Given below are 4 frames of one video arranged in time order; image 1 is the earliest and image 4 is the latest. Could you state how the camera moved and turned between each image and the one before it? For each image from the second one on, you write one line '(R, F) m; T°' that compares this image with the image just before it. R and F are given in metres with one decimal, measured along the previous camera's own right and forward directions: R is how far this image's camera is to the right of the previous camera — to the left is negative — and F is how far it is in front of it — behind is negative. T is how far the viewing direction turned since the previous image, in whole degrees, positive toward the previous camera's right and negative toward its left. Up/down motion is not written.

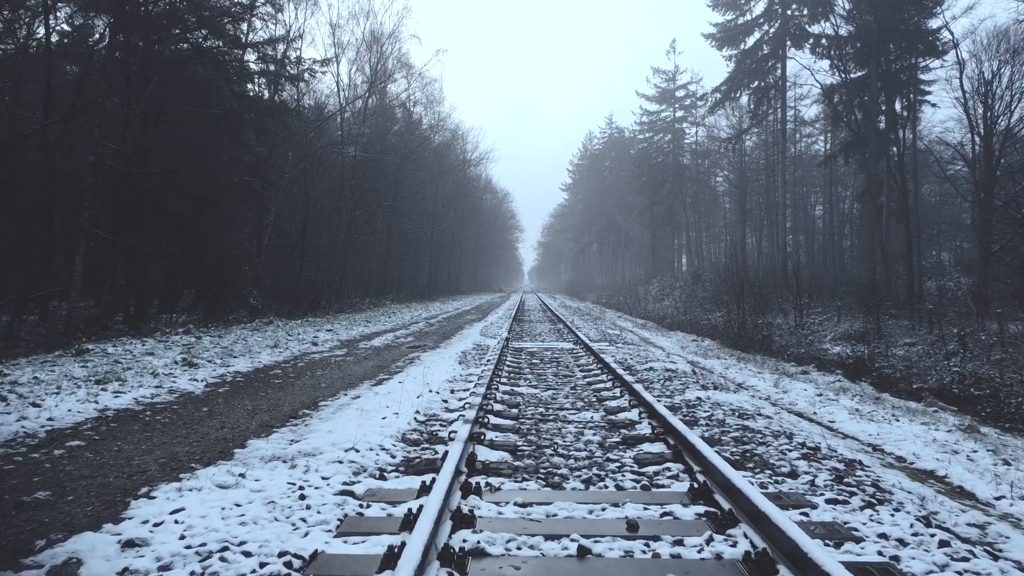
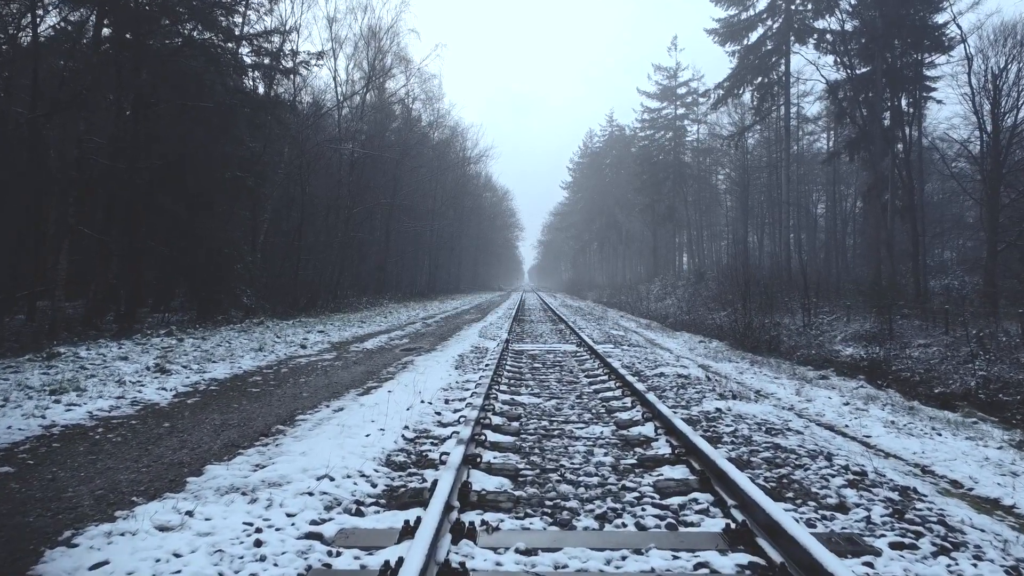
(0.0, +0.4) m; 0°
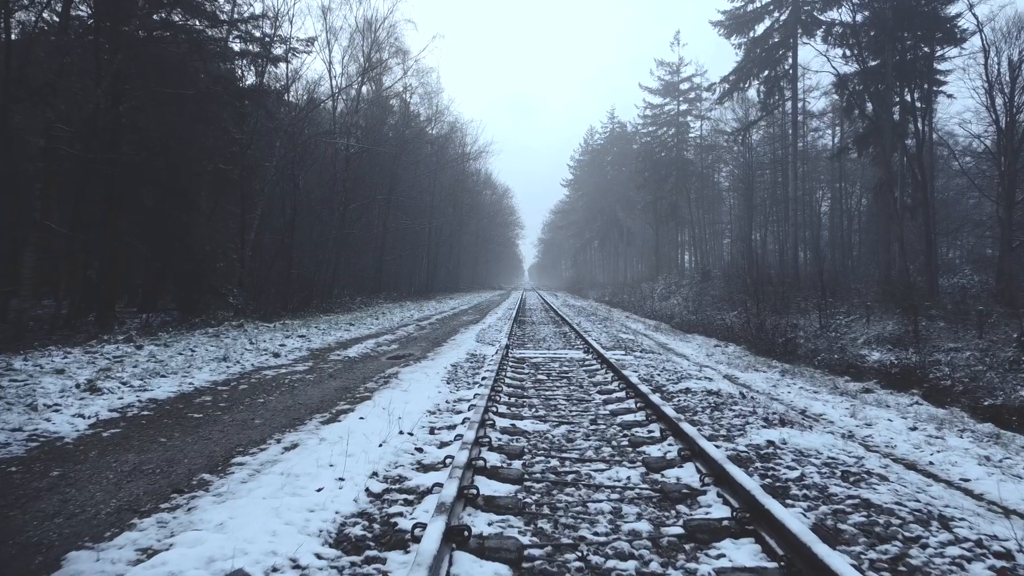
(0.0, +0.8) m; 0°
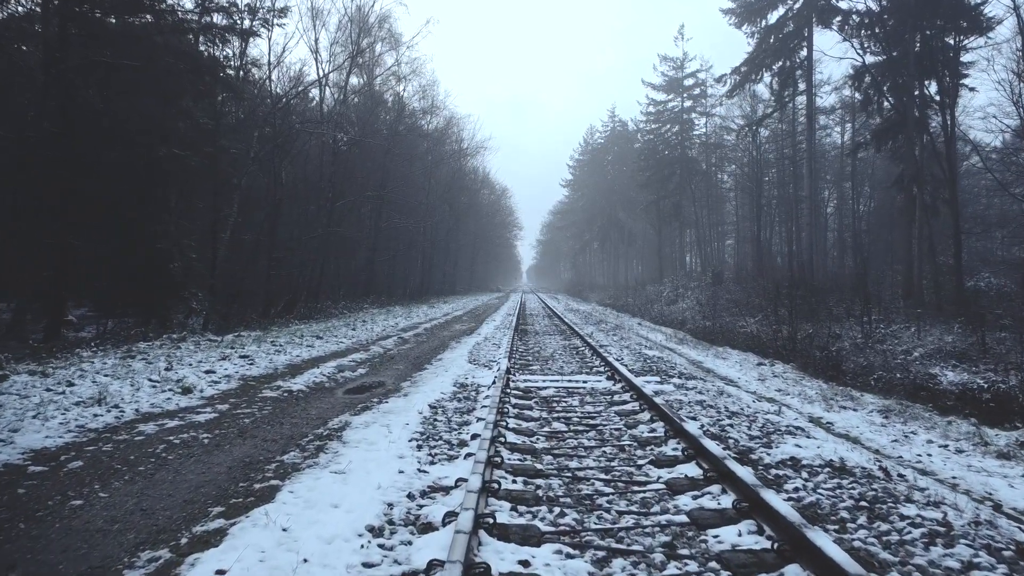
(-0.1, +1.7) m; 0°
